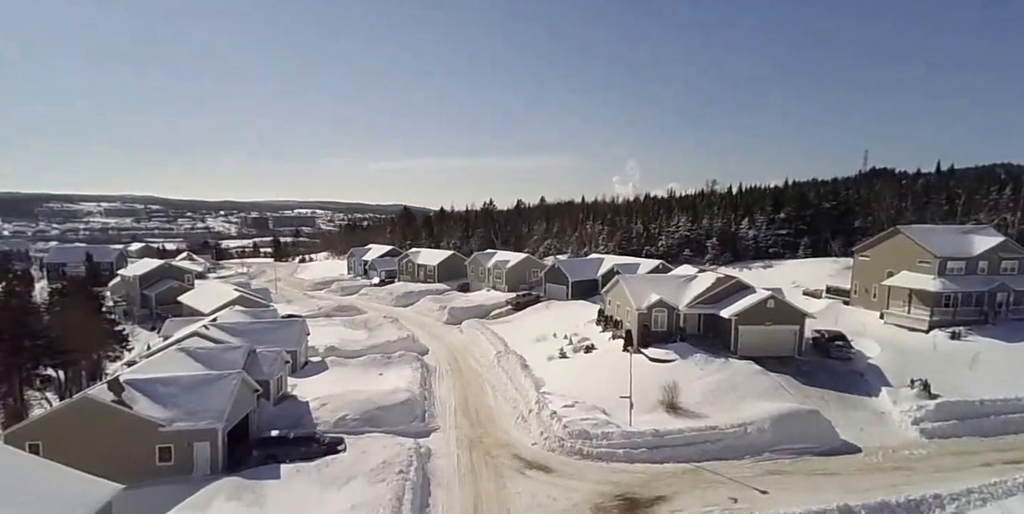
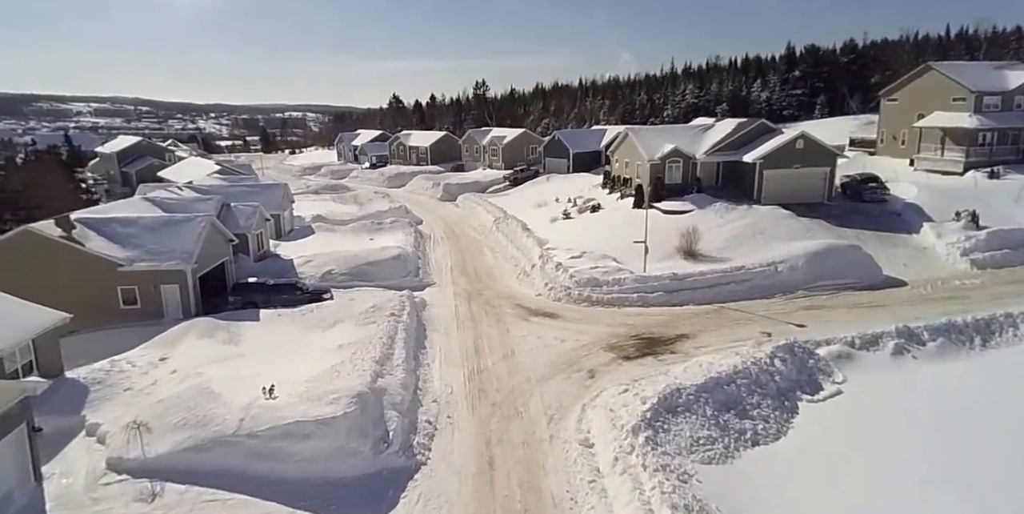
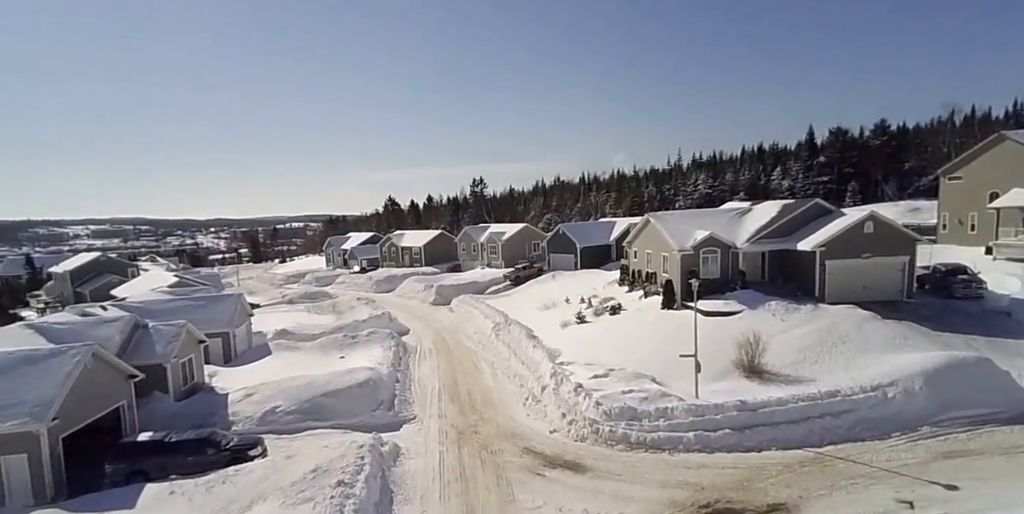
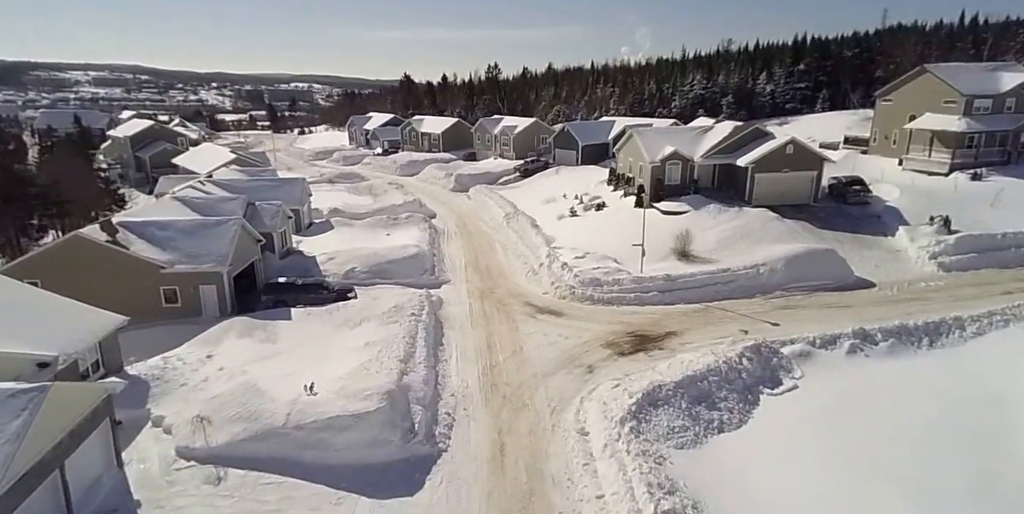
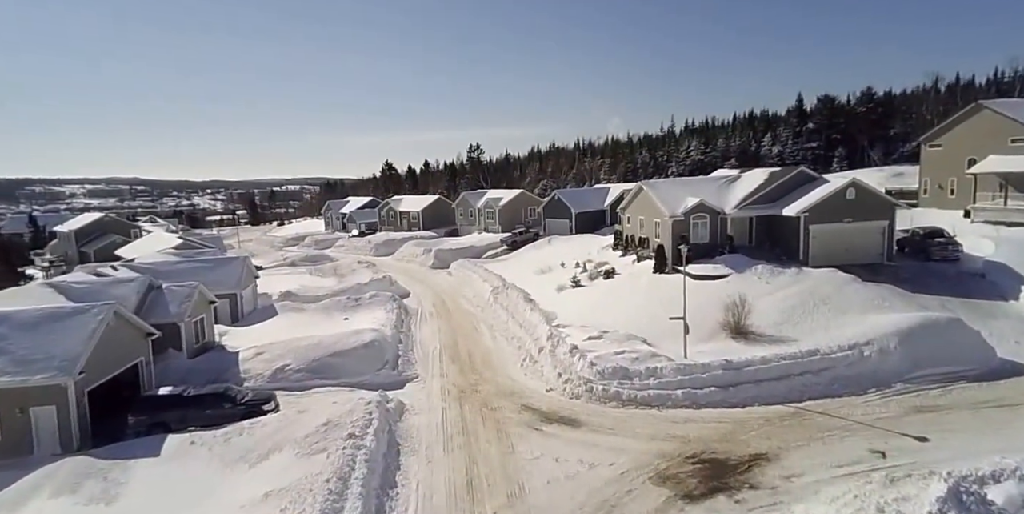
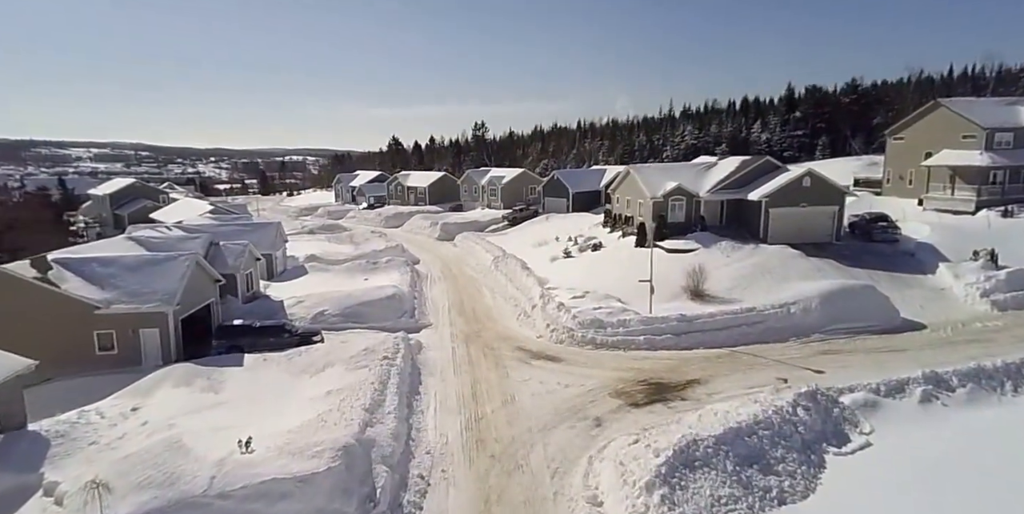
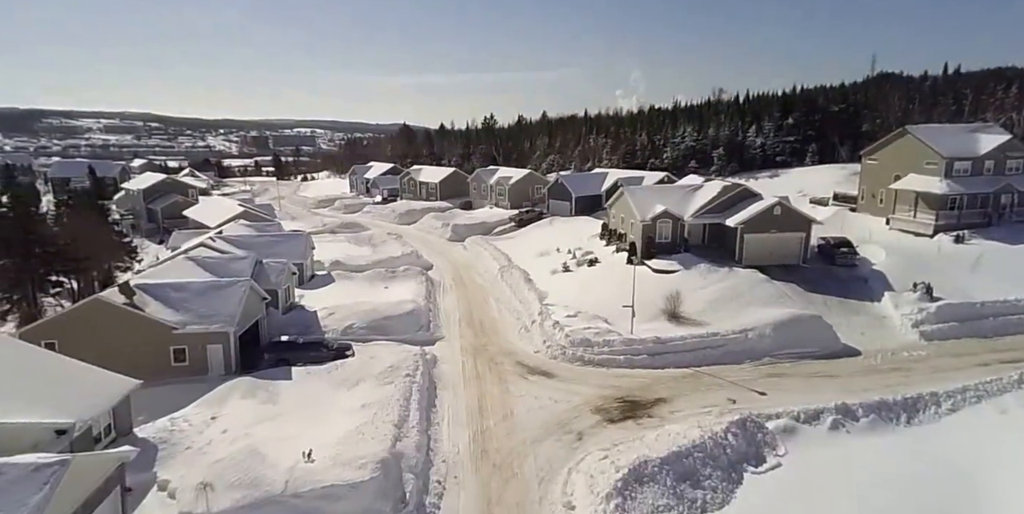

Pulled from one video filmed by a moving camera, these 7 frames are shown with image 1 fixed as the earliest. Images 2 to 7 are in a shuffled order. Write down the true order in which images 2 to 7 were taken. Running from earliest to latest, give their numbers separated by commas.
7, 4, 2, 6, 5, 3
